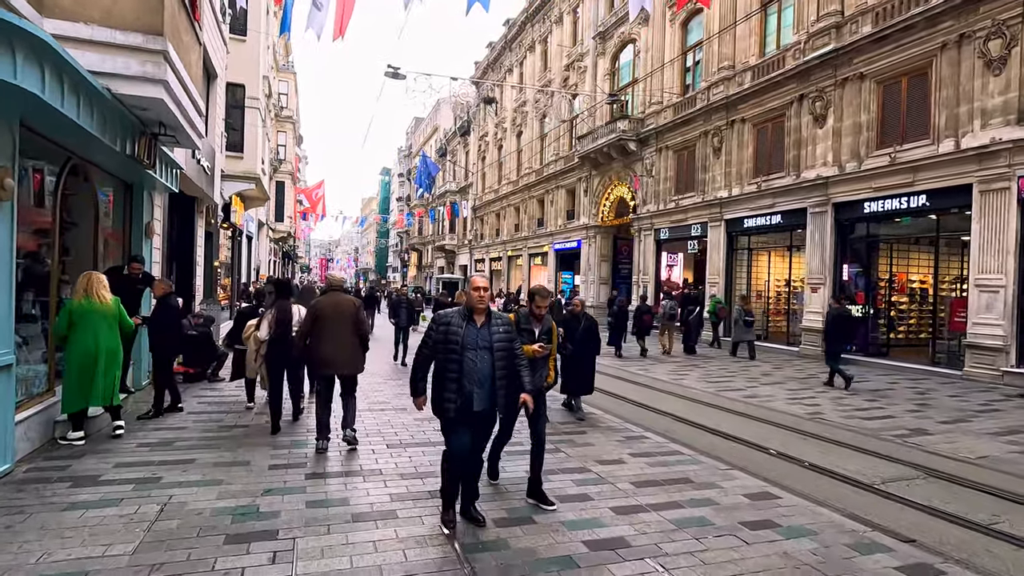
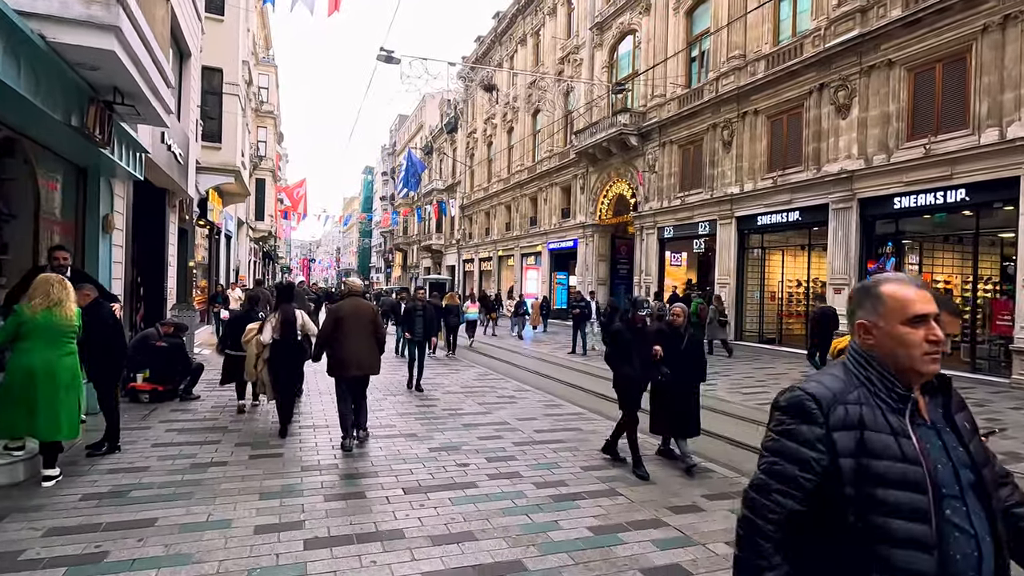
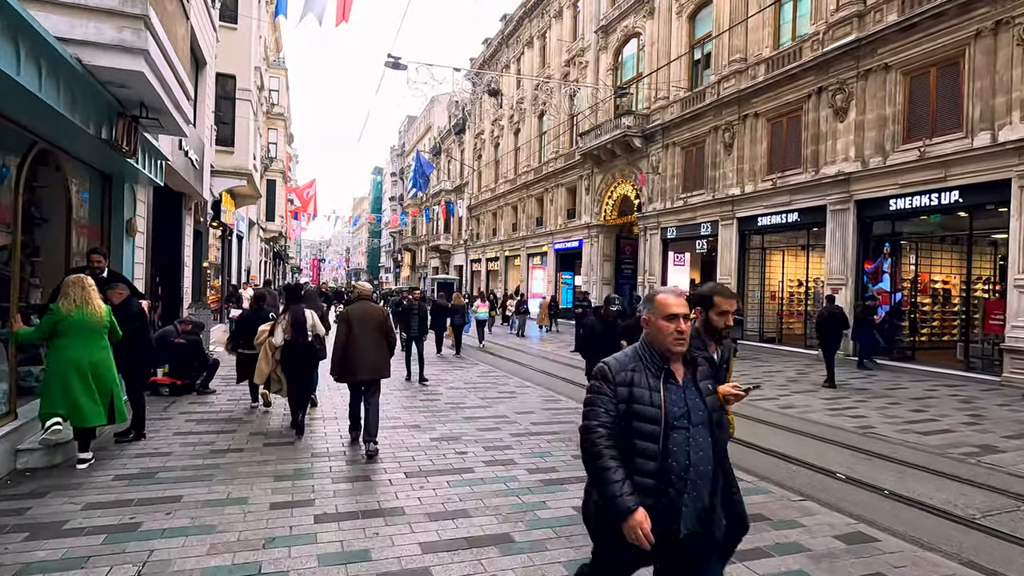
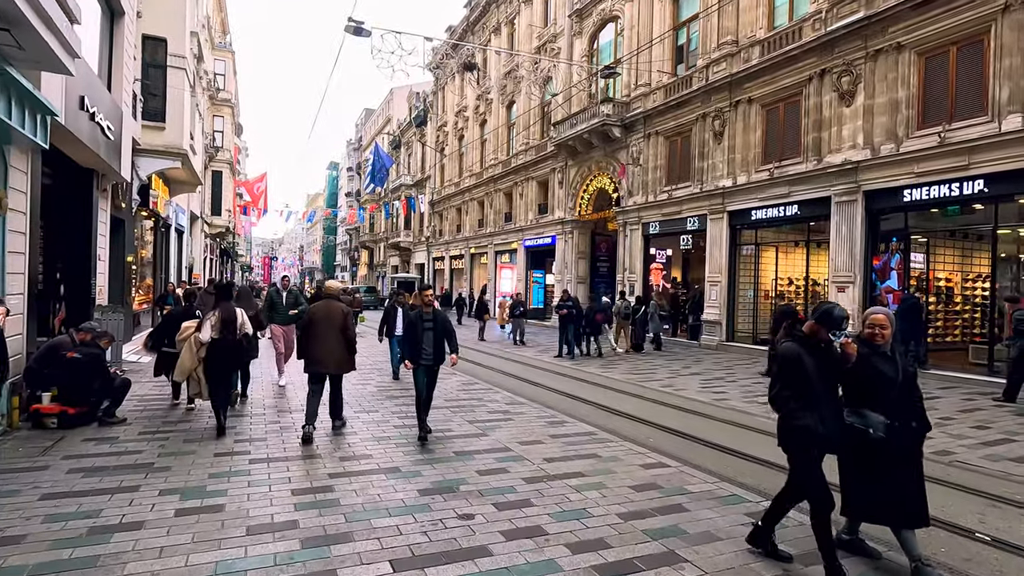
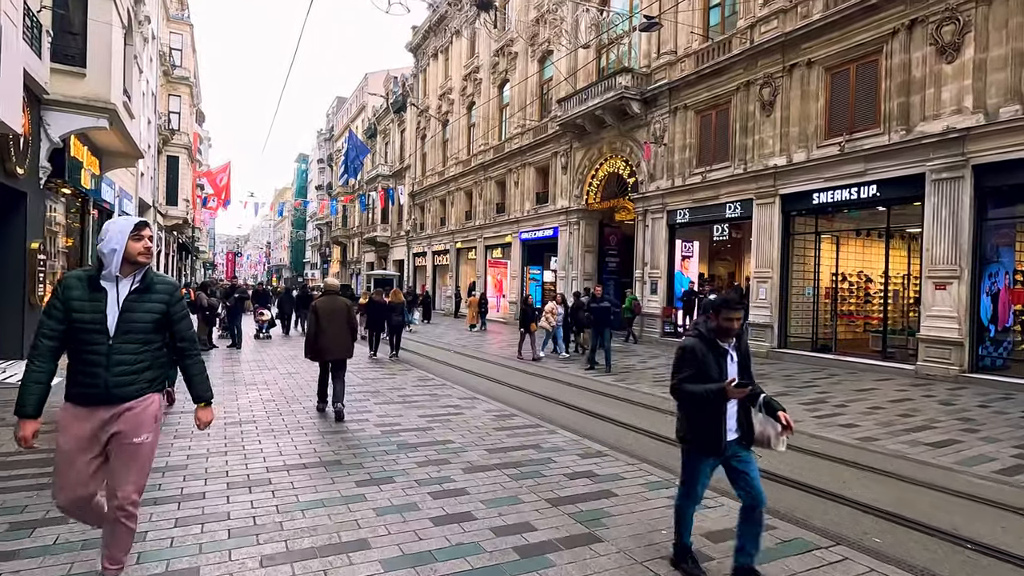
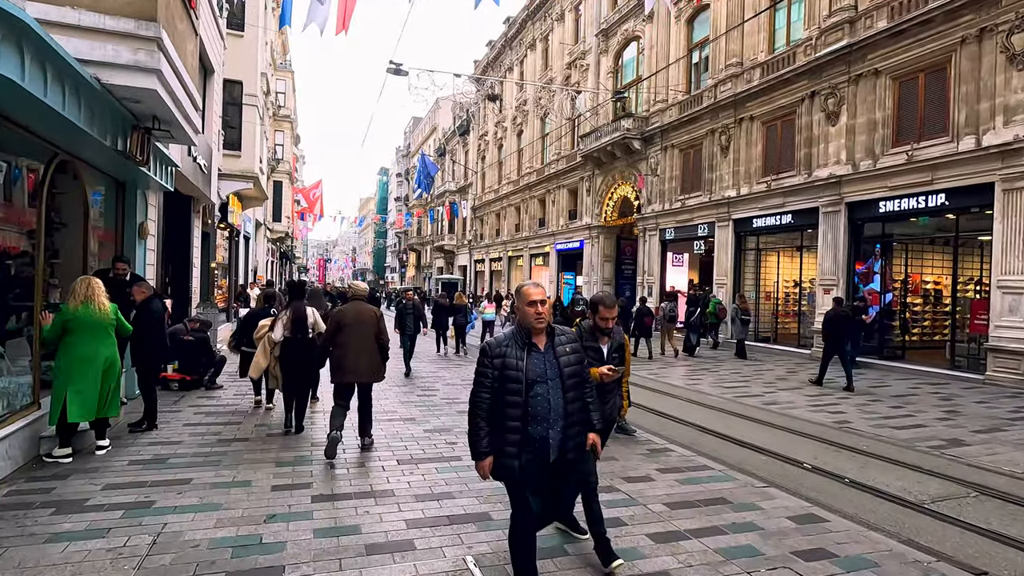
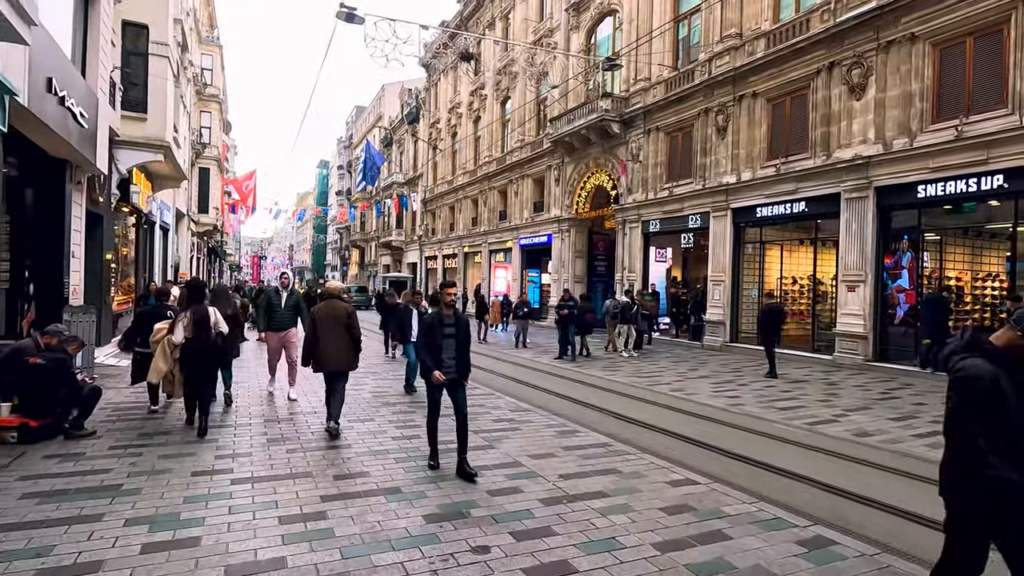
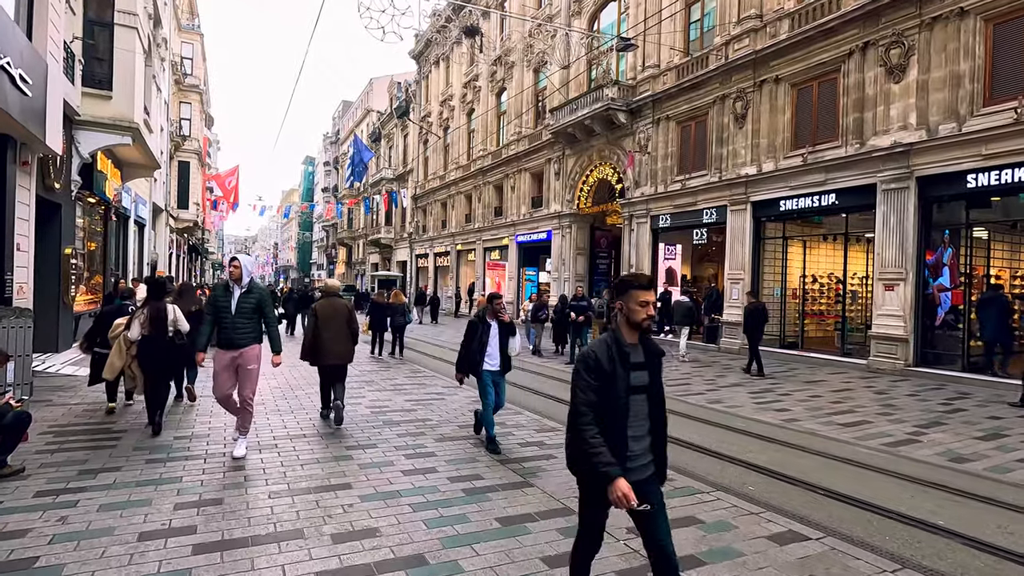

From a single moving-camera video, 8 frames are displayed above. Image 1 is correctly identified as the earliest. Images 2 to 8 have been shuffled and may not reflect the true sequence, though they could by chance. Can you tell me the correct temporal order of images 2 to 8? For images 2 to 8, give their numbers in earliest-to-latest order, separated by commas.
6, 3, 2, 4, 7, 8, 5
